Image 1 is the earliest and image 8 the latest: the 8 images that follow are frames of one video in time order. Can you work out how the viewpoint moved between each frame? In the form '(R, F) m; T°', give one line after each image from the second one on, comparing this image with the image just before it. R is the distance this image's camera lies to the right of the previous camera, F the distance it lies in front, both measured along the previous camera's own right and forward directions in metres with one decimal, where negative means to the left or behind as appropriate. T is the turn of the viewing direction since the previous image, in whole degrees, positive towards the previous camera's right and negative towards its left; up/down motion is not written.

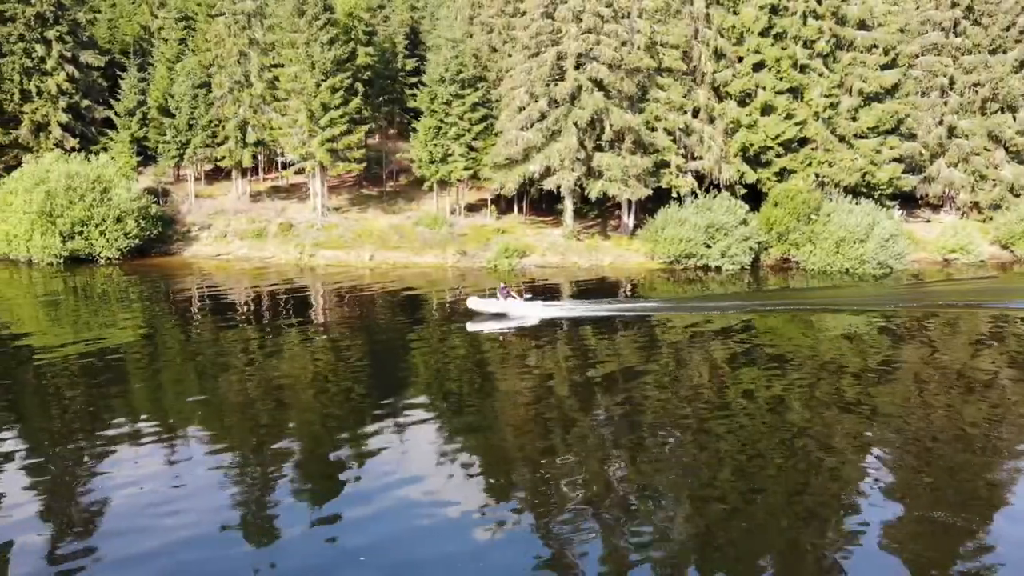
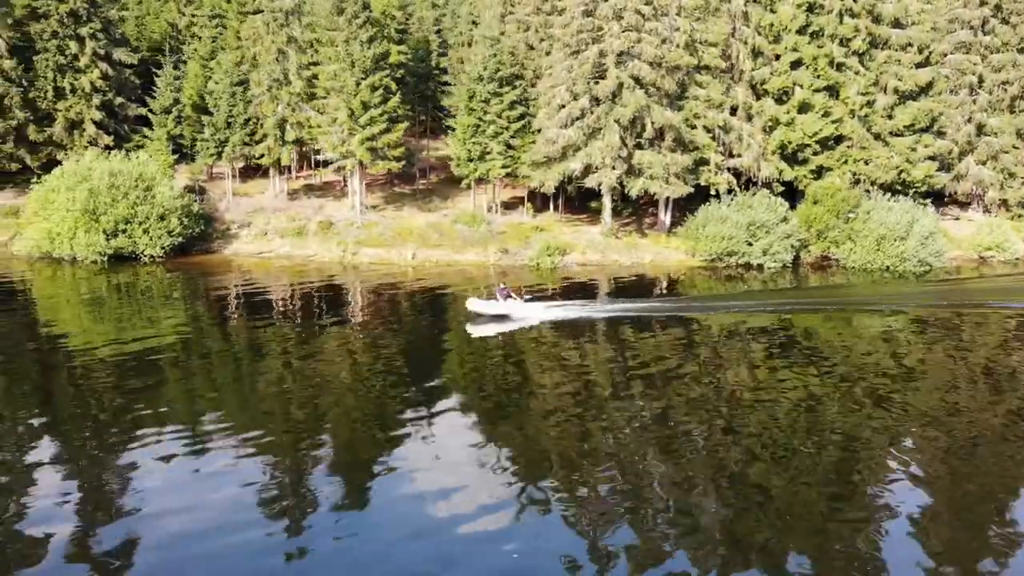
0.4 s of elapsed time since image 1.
(-1.8, 0.0) m; 0°
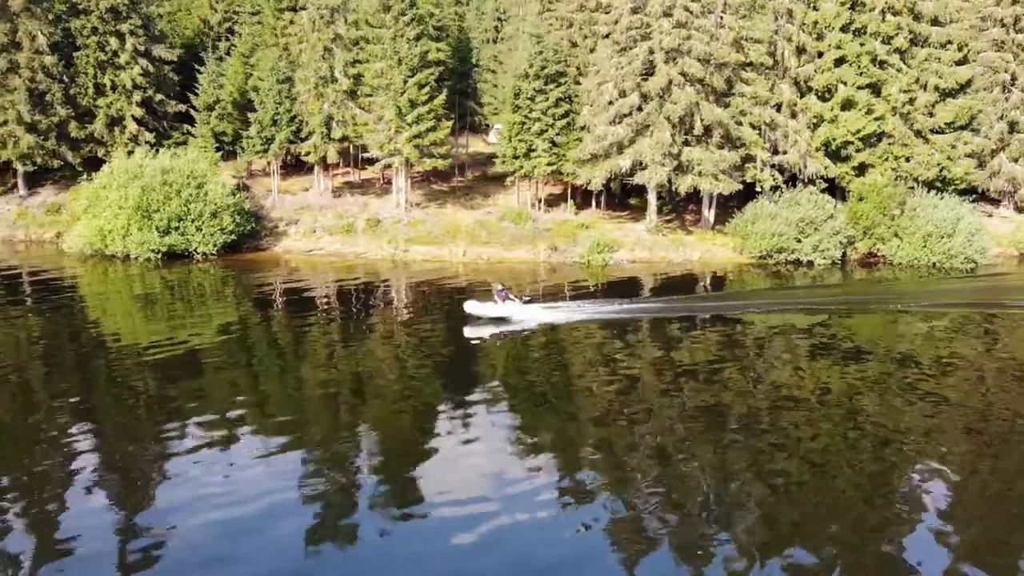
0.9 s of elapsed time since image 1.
(-2.2, 0.0) m; 0°
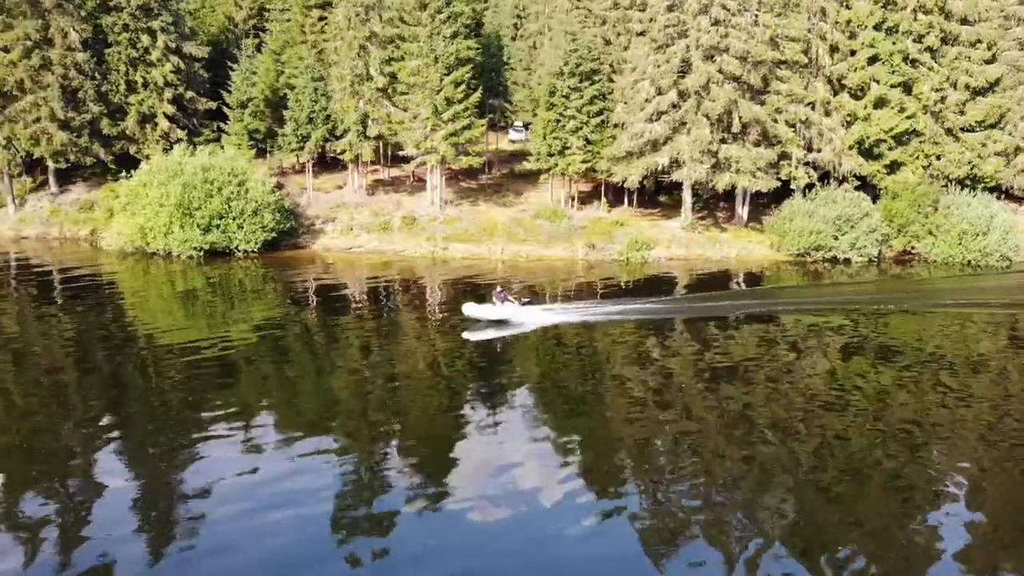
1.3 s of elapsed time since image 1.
(-1.7, 0.0) m; 0°
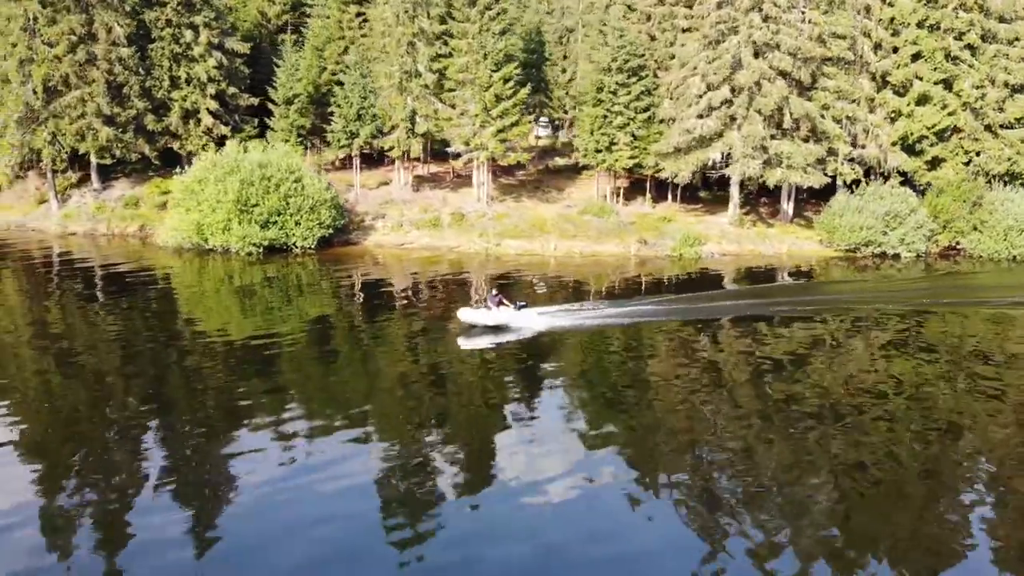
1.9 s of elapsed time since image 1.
(-2.4, -0.1) m; +1°
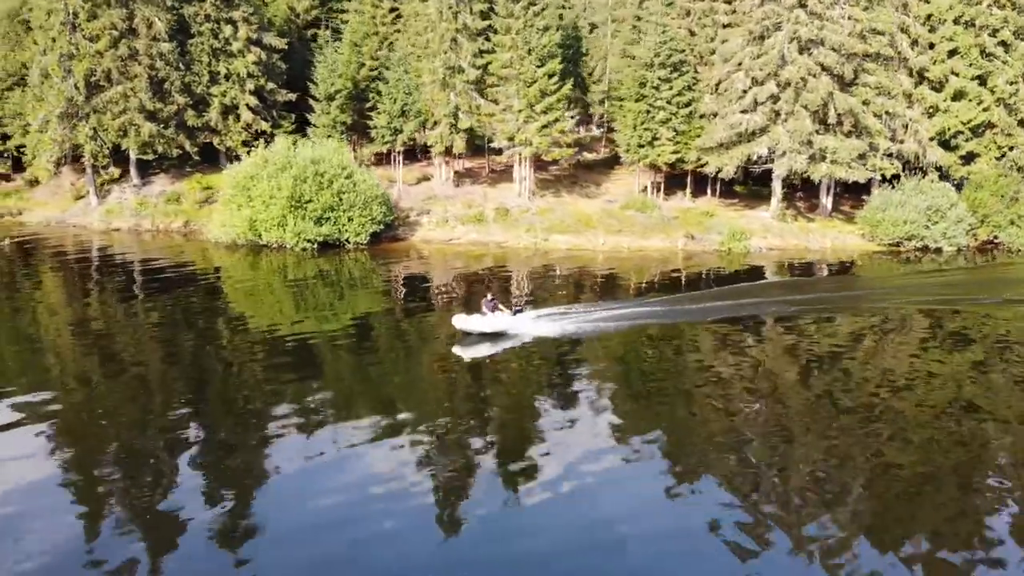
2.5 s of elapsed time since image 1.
(-2.3, -0.1) m; +1°
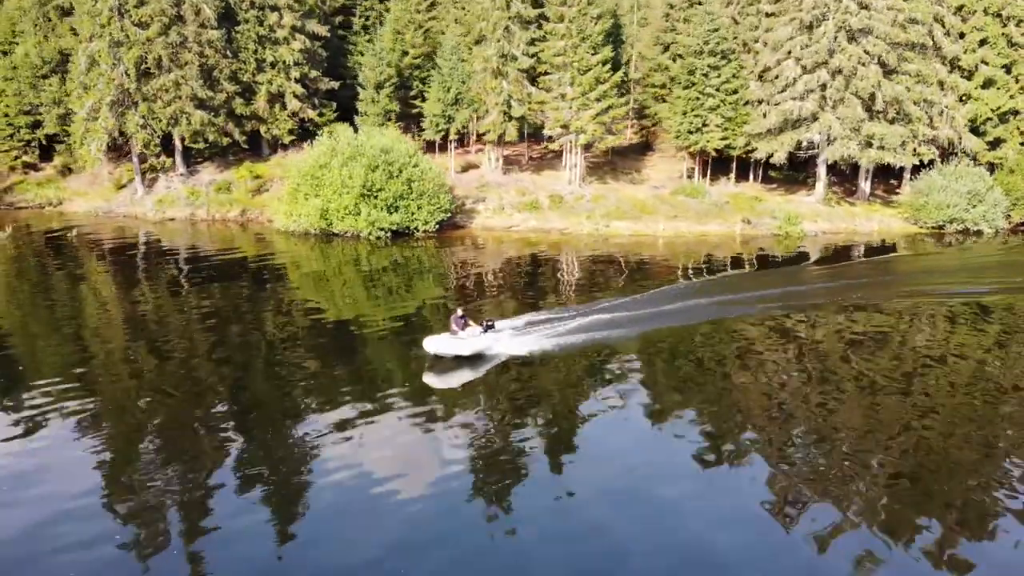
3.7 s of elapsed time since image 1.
(-3.9, -0.3) m; +3°
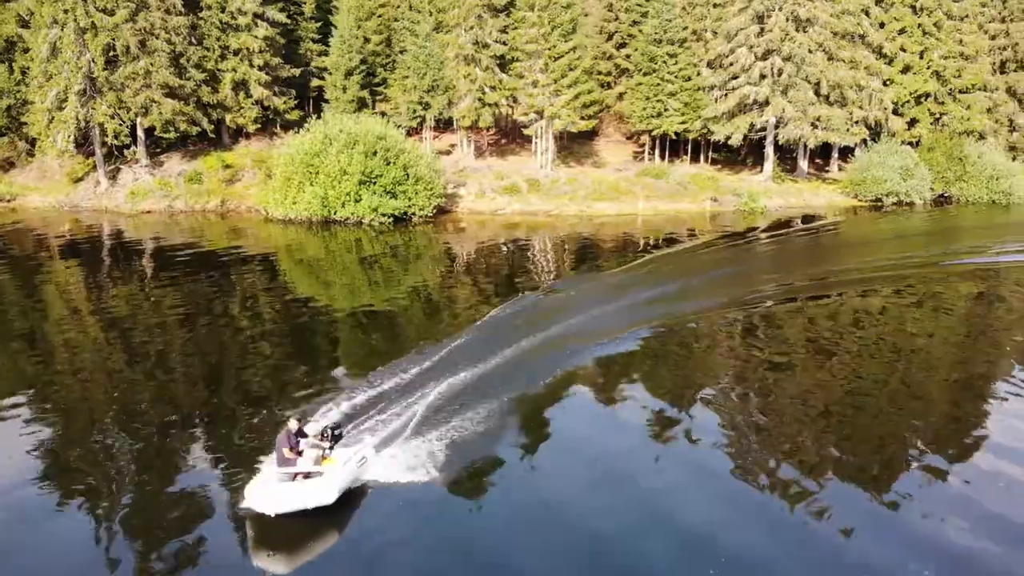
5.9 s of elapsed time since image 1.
(-3.9, -0.8) m; +8°
